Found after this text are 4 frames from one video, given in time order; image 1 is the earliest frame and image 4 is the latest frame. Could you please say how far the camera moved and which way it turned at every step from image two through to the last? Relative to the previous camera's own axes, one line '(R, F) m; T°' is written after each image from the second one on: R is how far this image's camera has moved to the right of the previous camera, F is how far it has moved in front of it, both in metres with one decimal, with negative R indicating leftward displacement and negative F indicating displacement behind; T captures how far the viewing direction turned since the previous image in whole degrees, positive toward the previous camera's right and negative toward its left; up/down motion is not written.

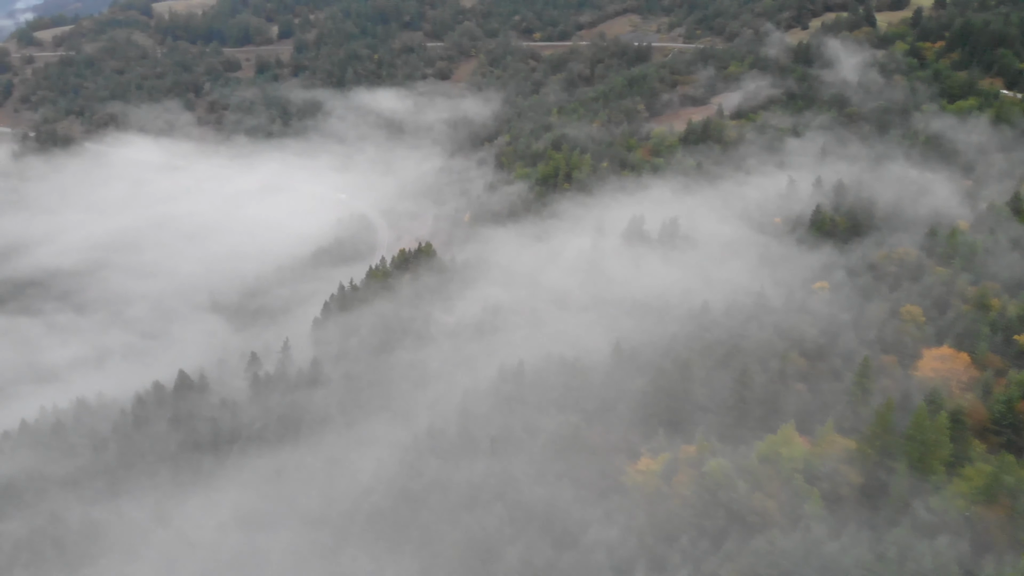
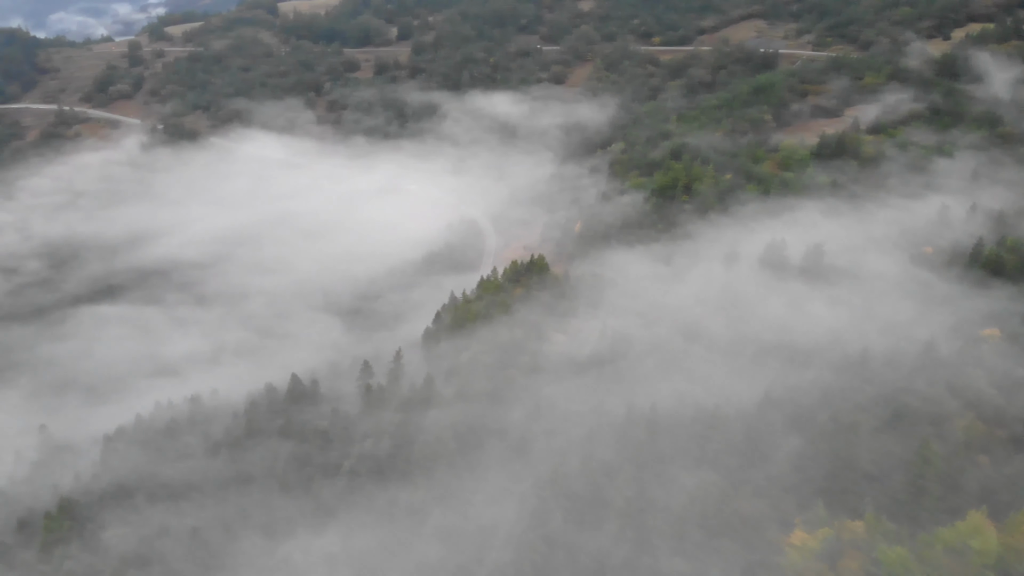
(-1.6, +2.8) m; -8°
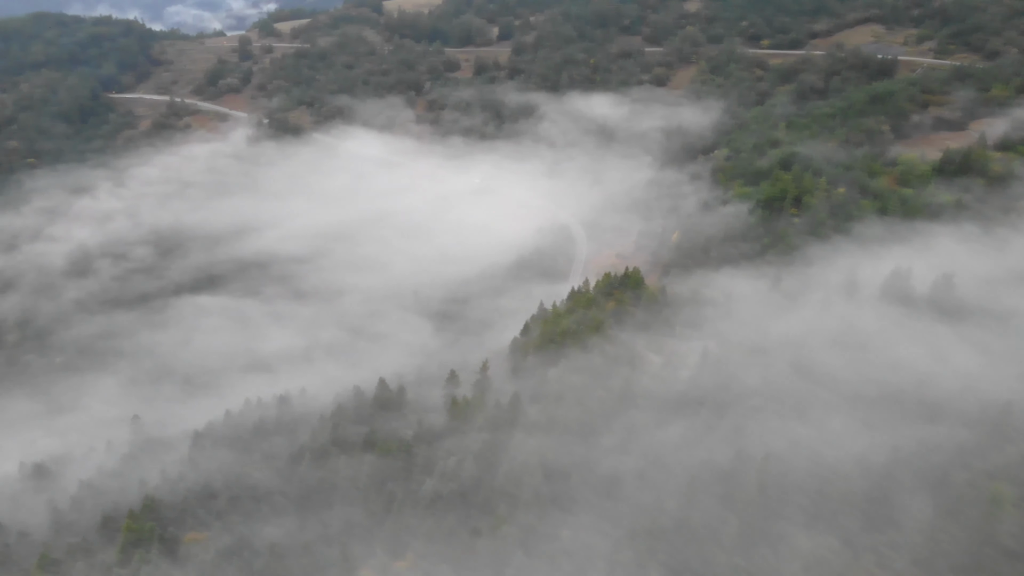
(-0.7, +1.5) m; -7°
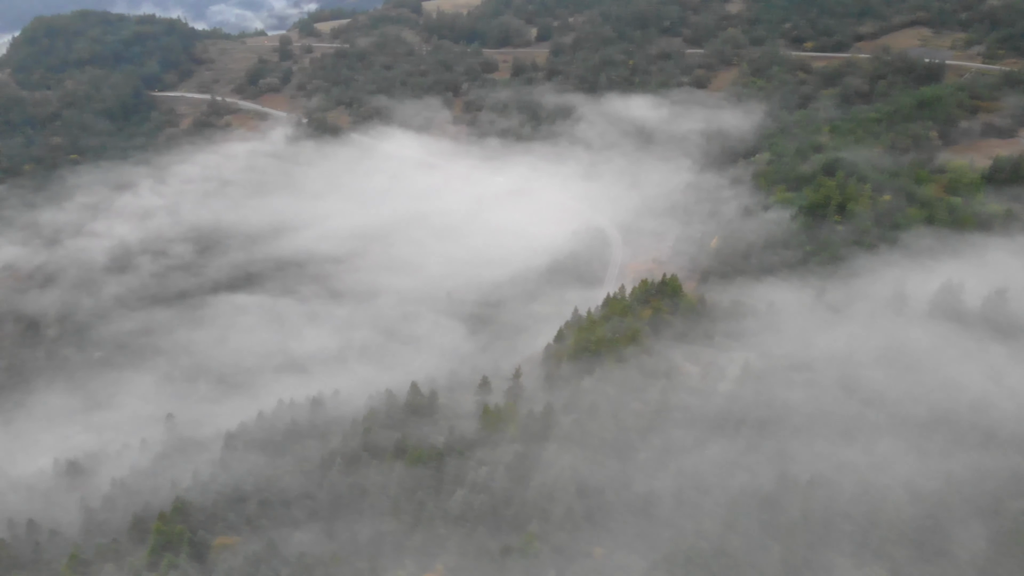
(-0.2, +0.5) m; -3°
